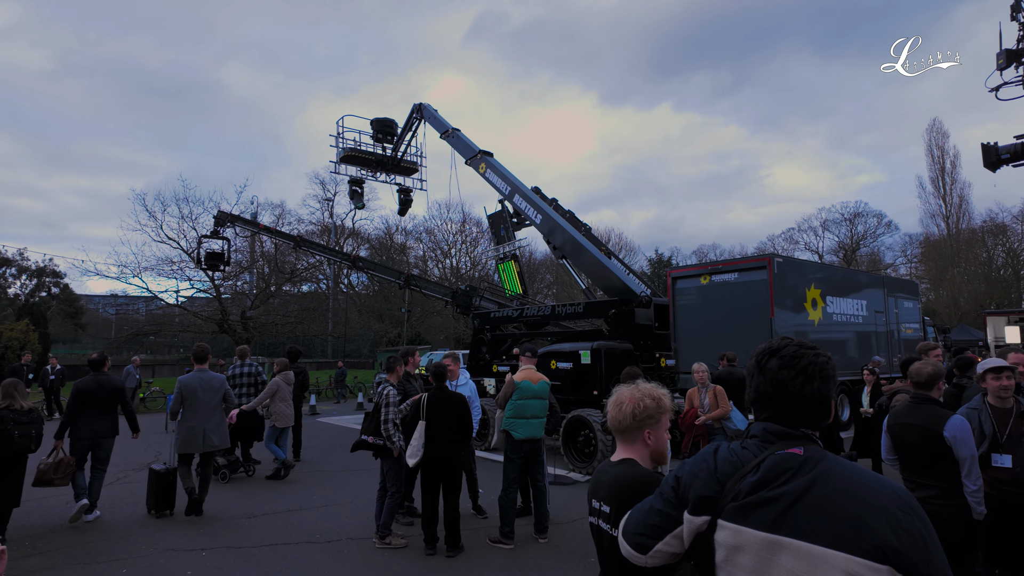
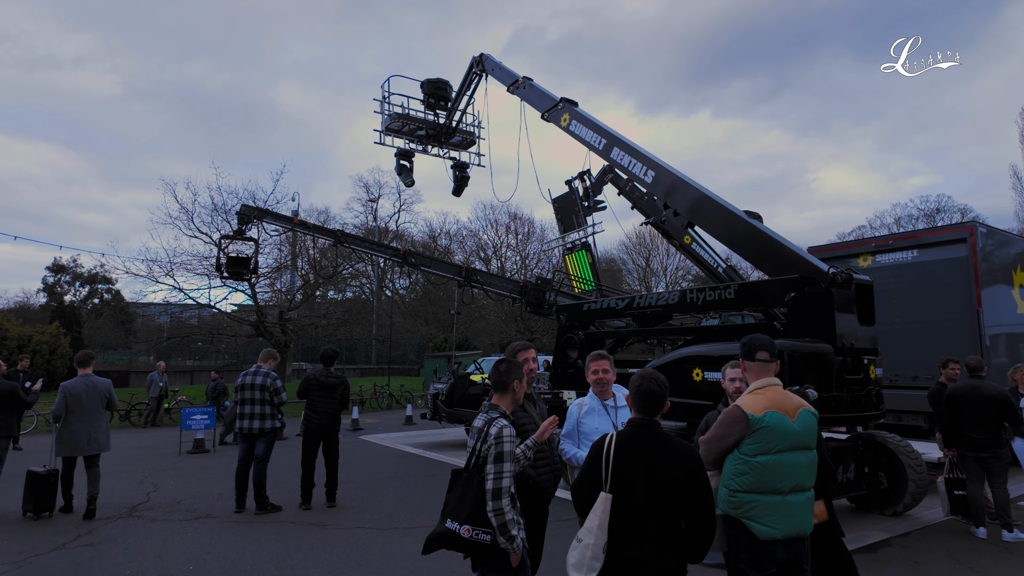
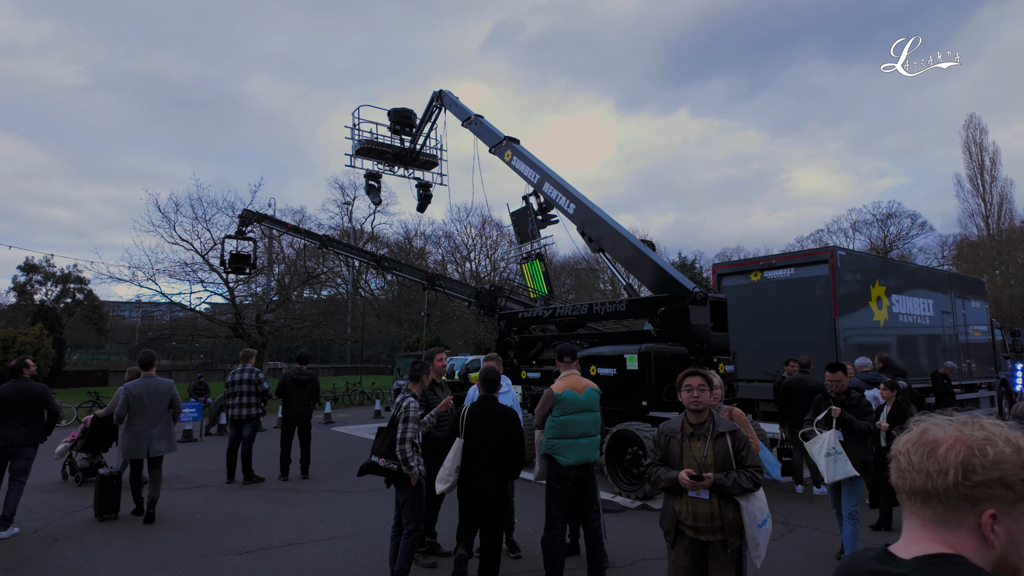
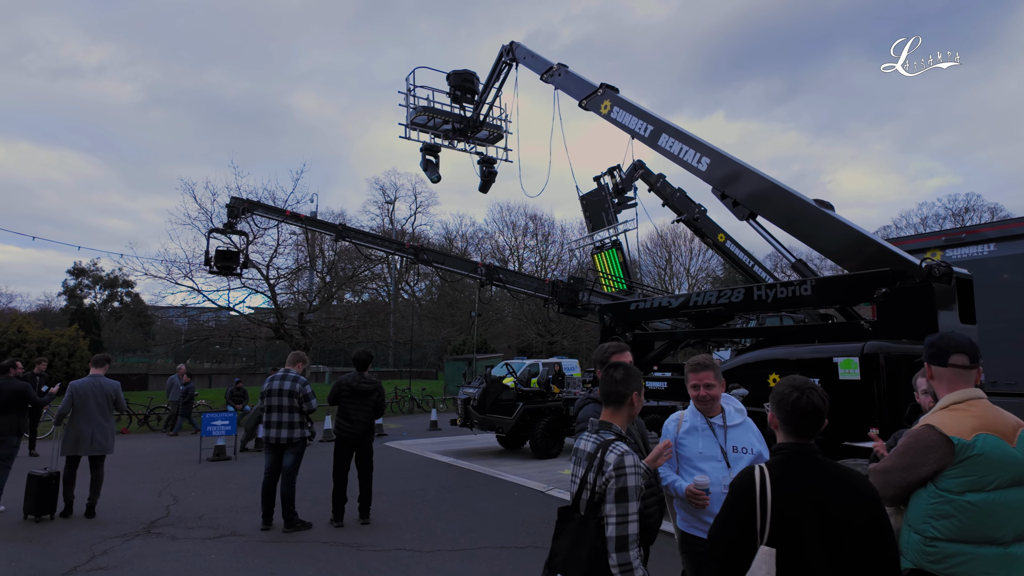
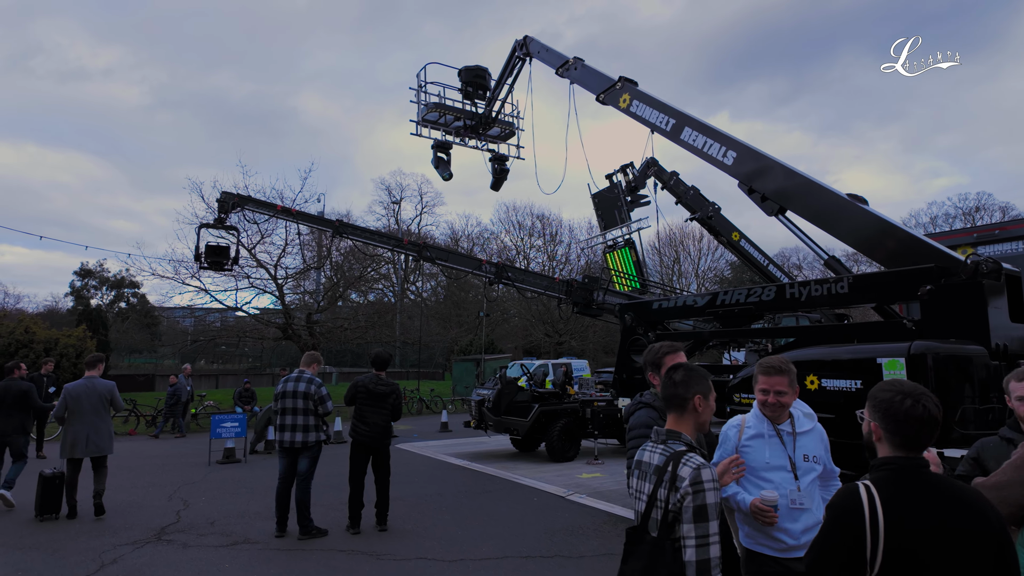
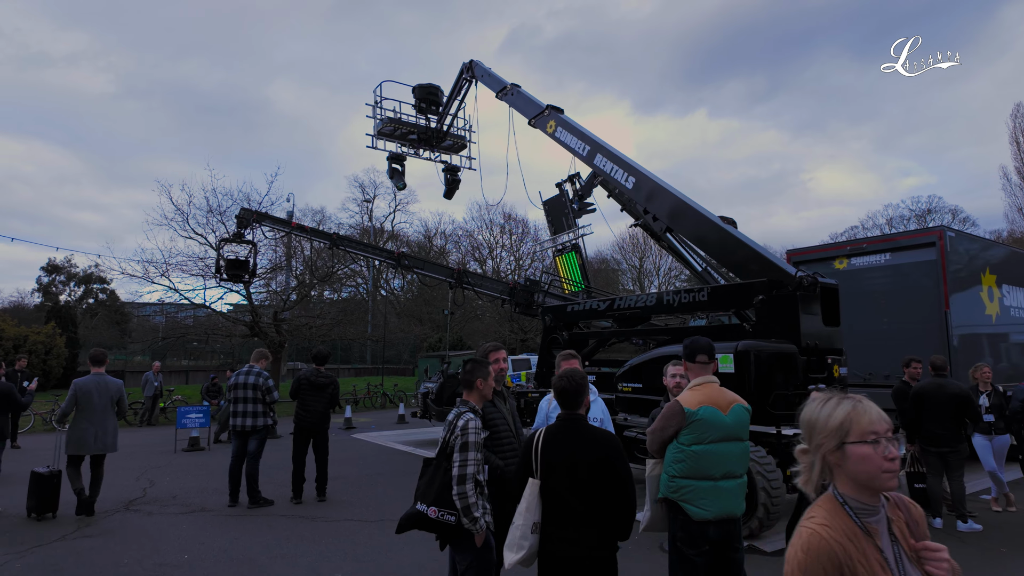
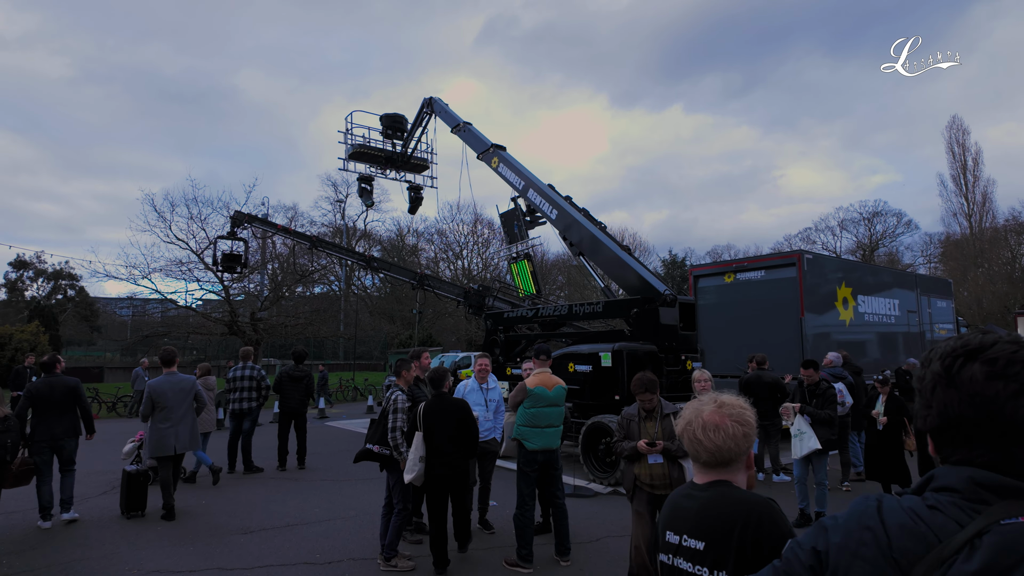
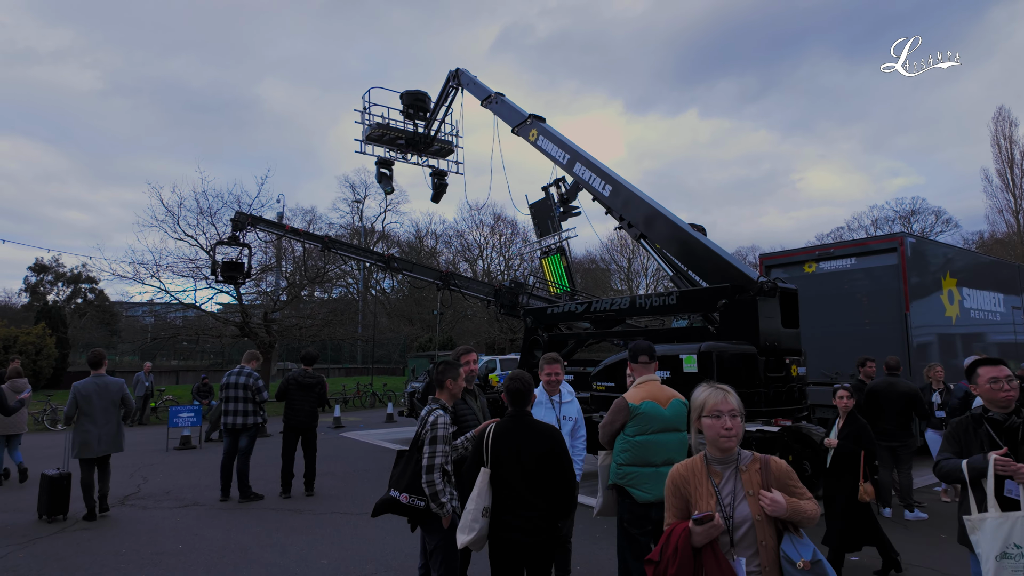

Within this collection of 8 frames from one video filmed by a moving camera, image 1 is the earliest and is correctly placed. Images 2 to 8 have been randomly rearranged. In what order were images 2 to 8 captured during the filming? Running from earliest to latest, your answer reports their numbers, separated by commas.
7, 3, 8, 6, 2, 4, 5
